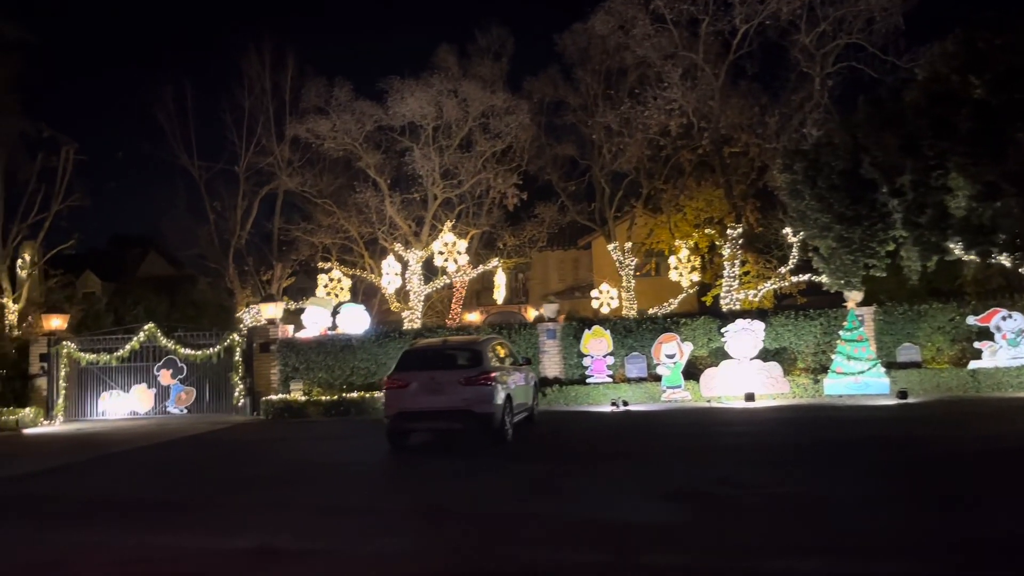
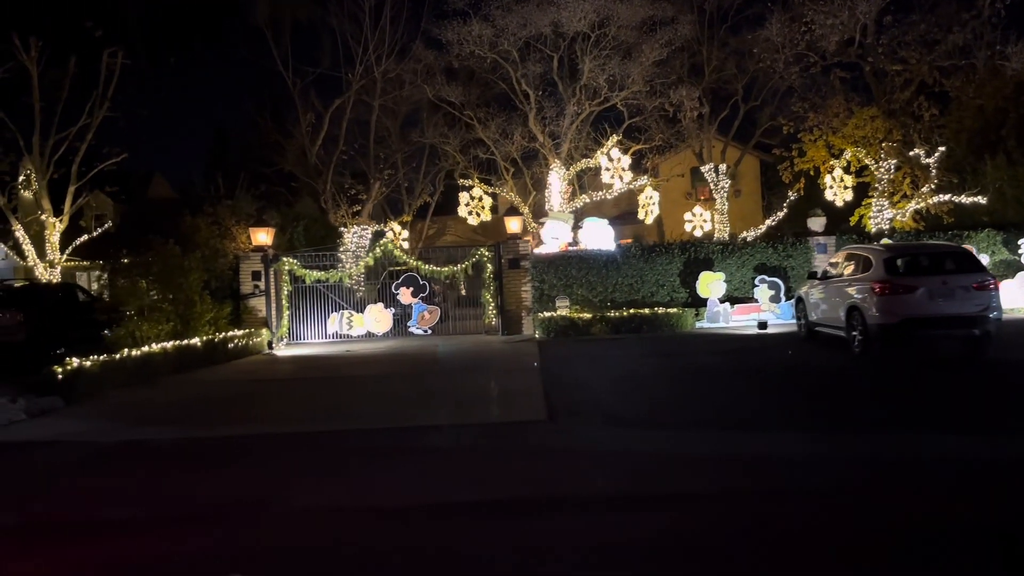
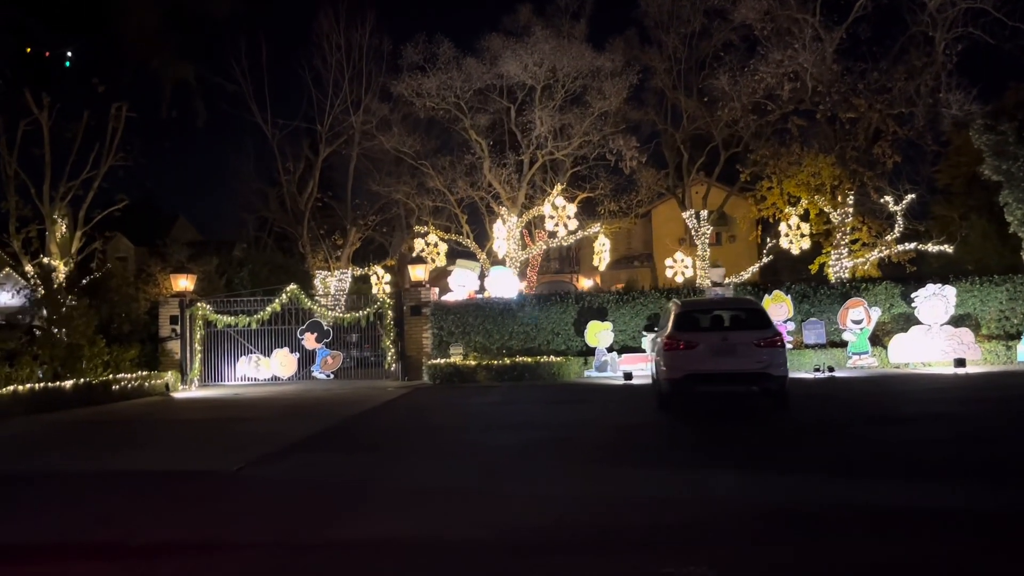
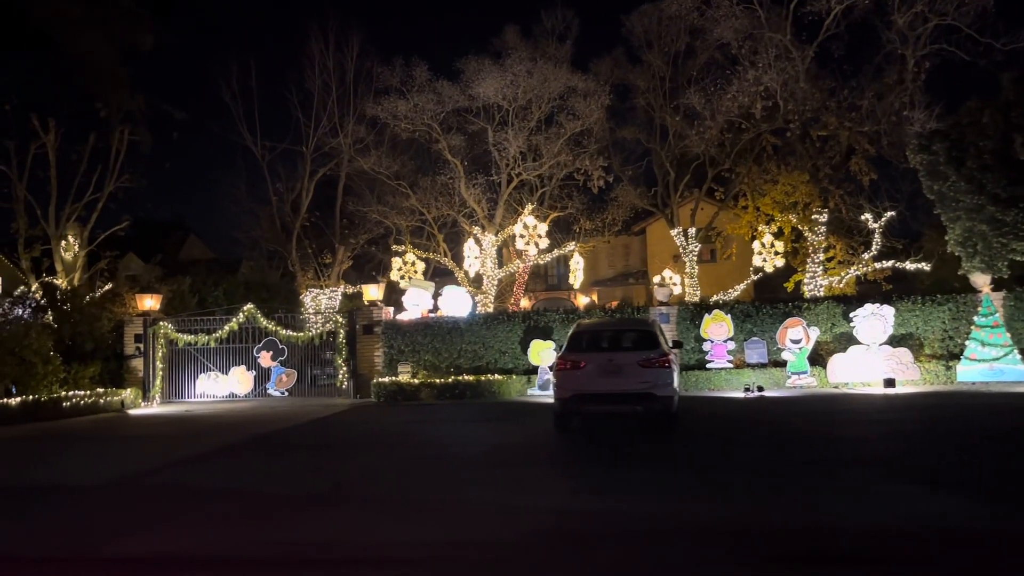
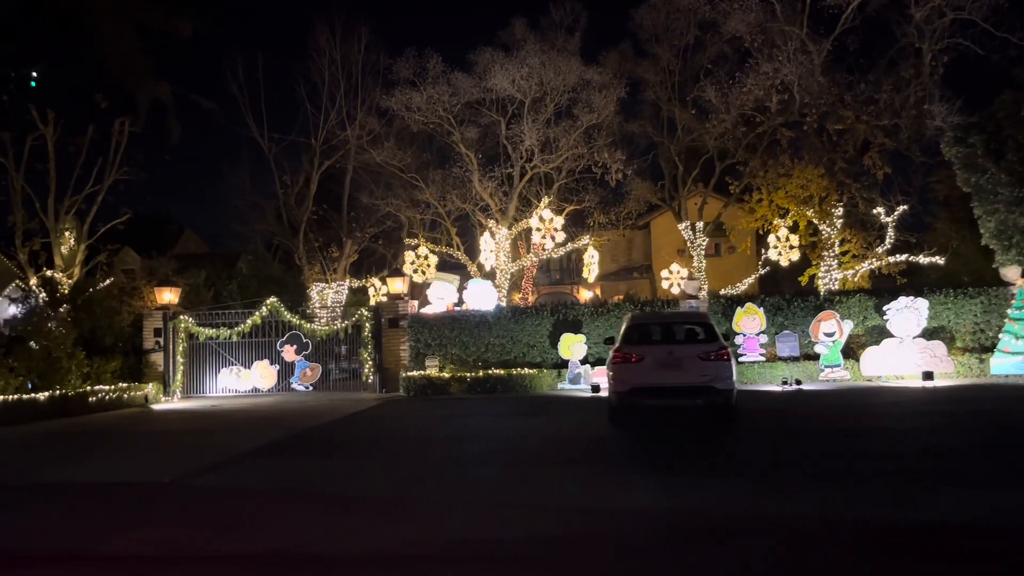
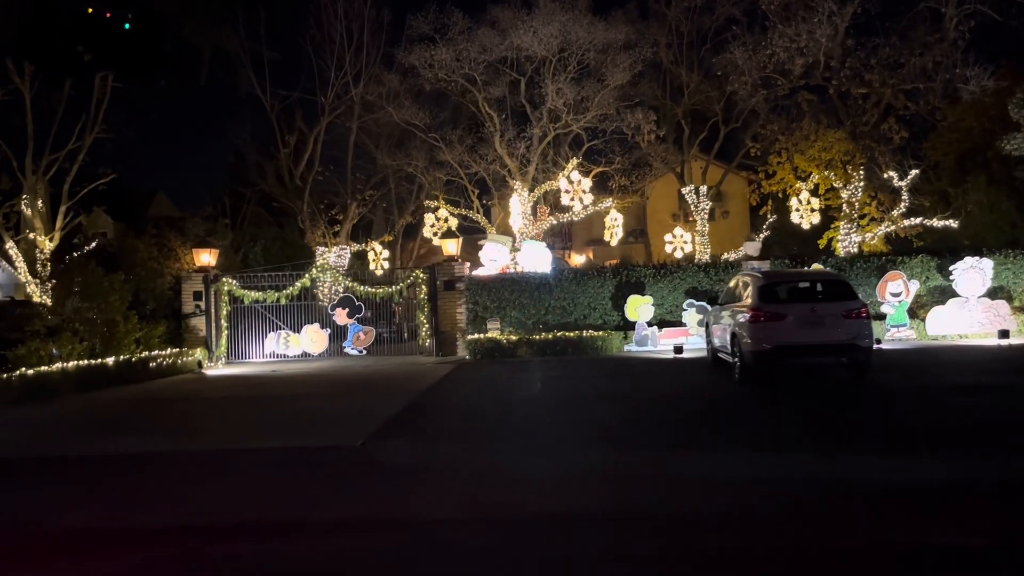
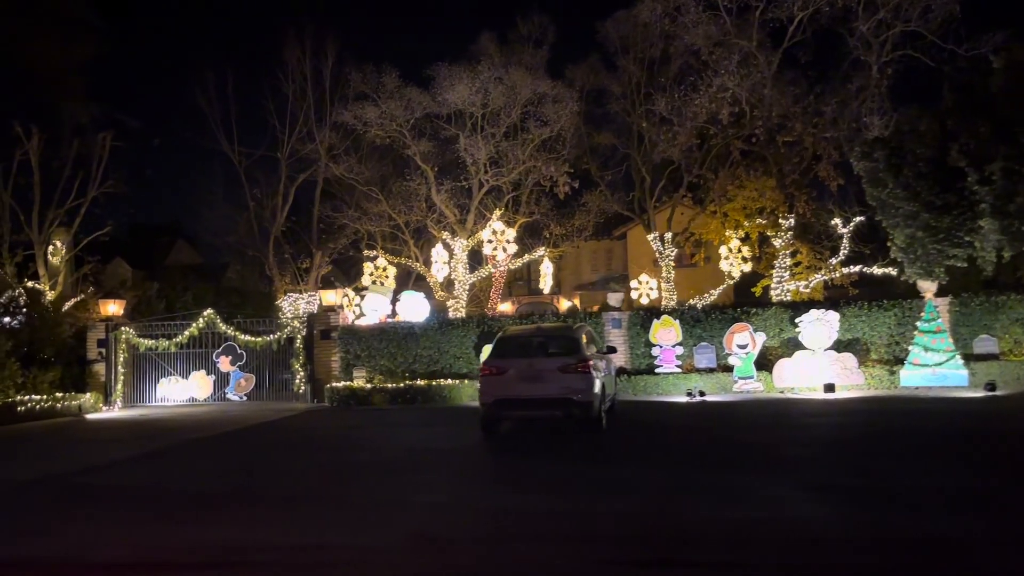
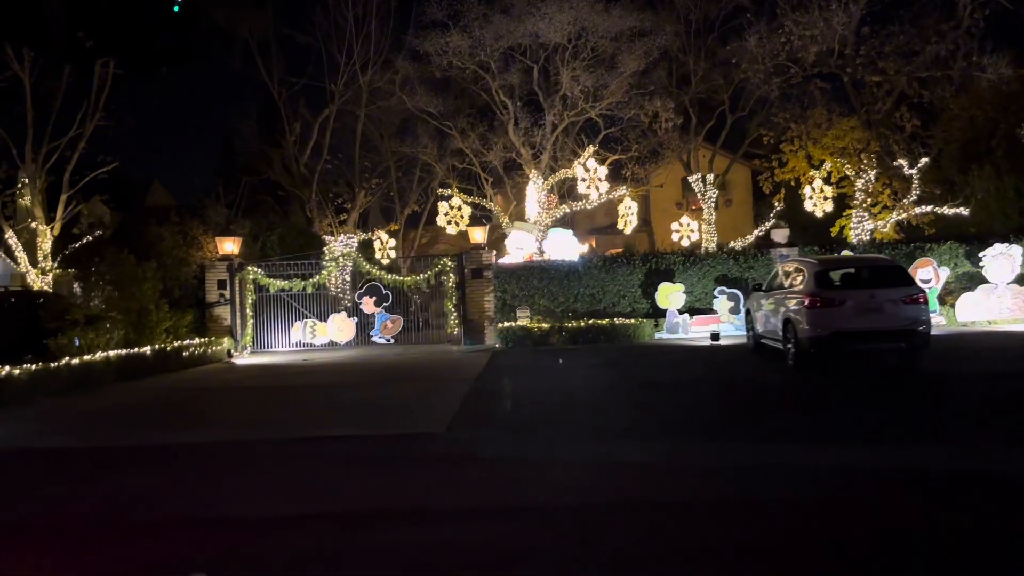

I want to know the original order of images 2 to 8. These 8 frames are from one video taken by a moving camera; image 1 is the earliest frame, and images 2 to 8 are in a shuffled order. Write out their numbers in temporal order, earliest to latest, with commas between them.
7, 4, 5, 3, 6, 8, 2
